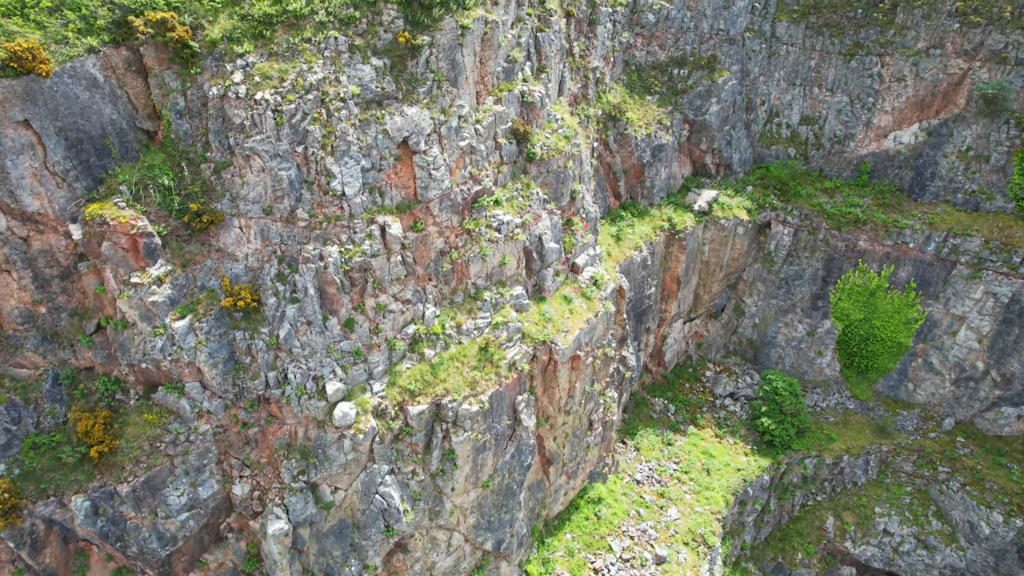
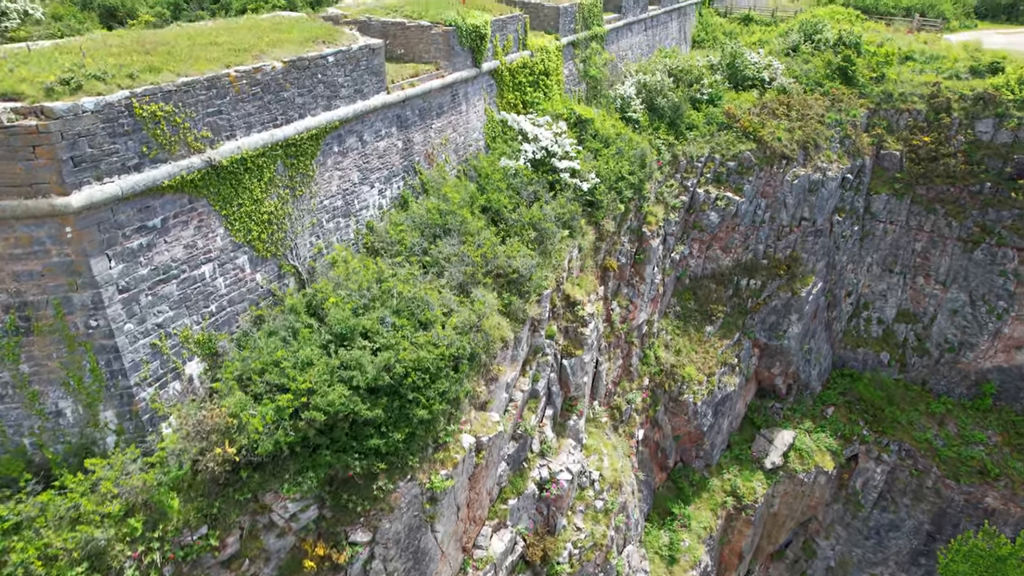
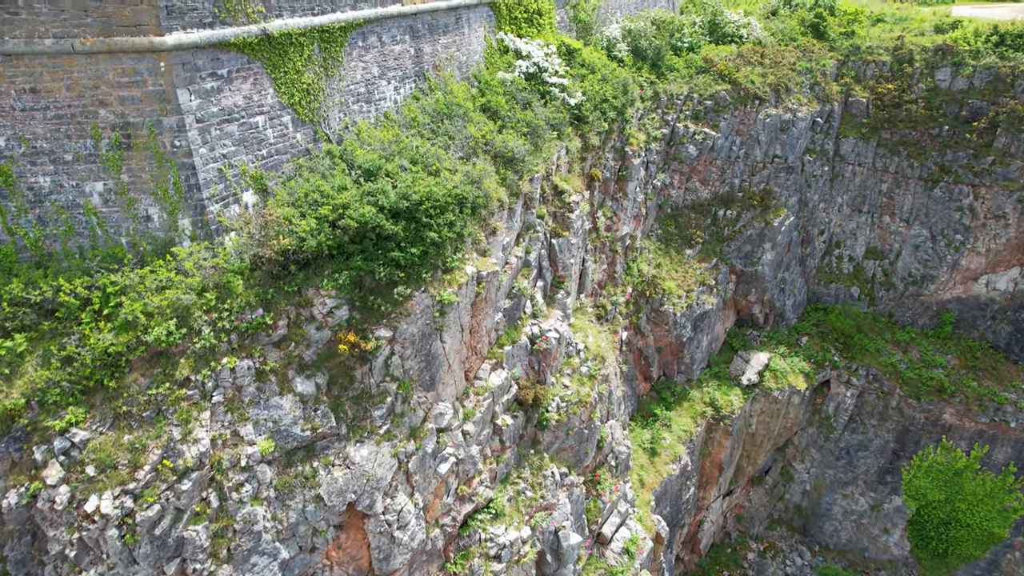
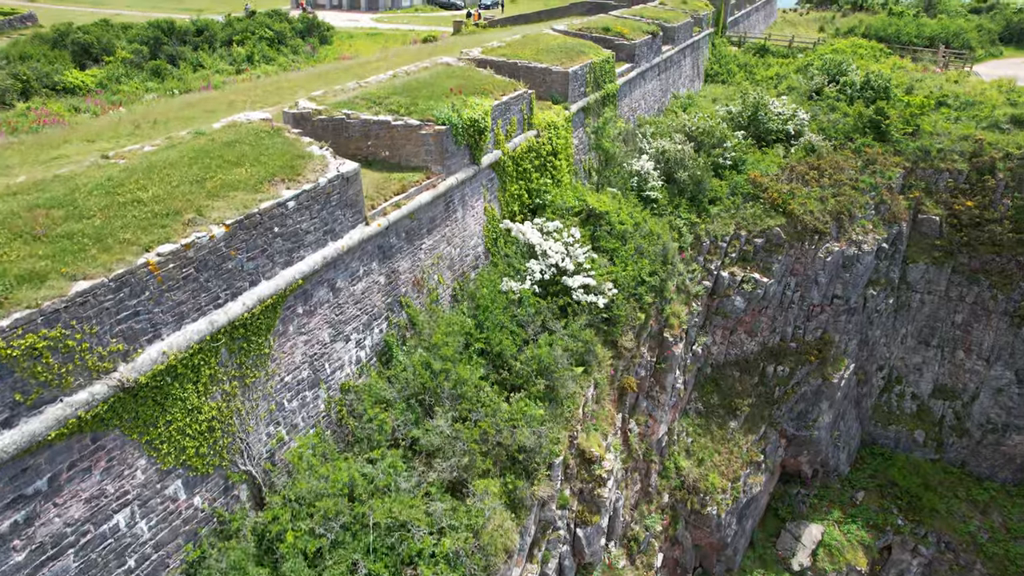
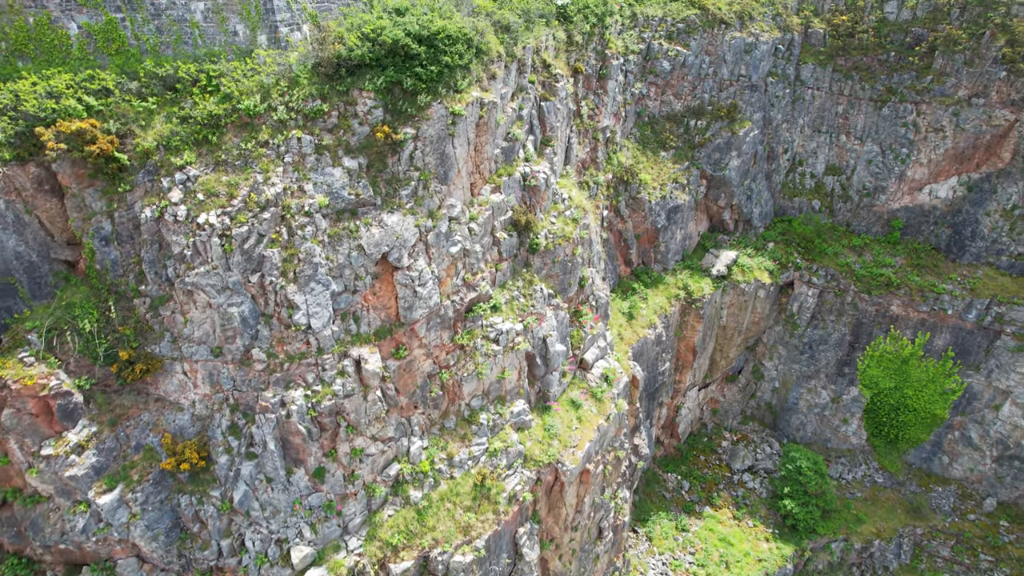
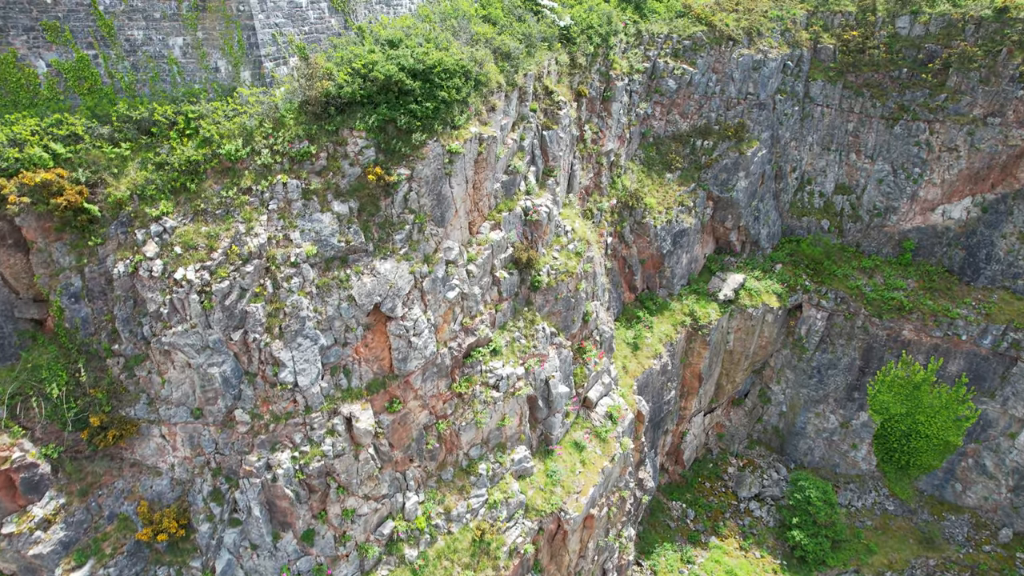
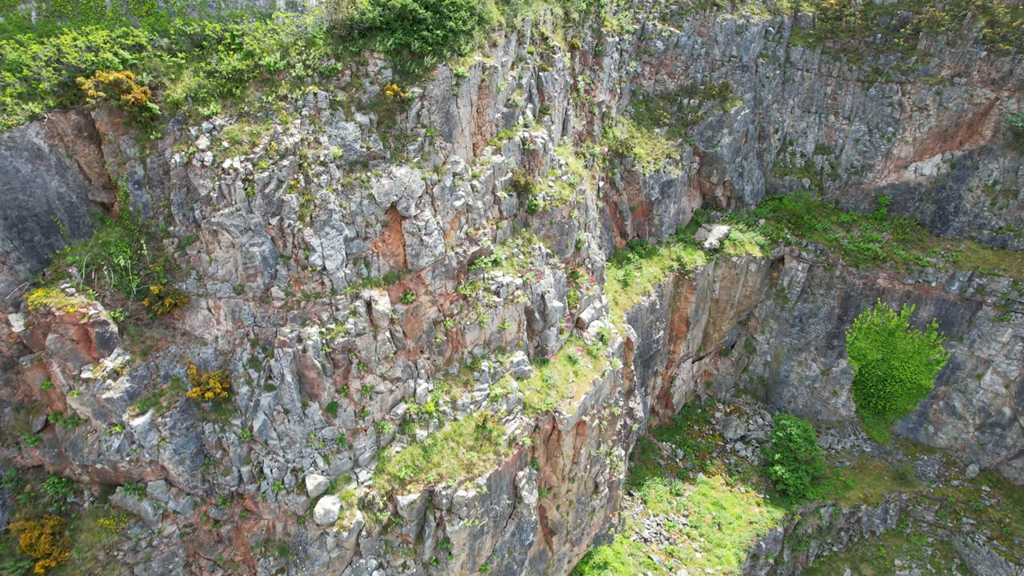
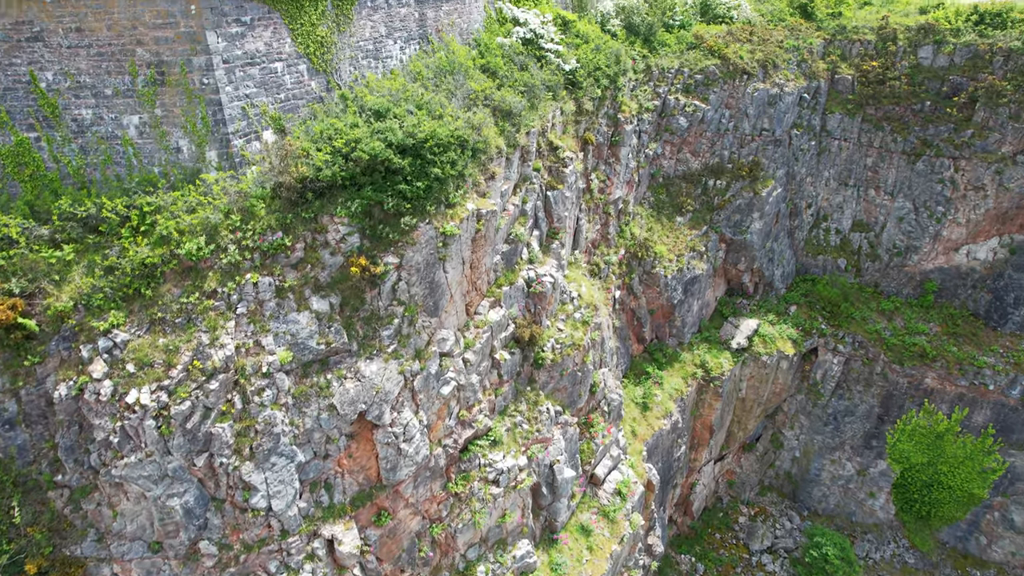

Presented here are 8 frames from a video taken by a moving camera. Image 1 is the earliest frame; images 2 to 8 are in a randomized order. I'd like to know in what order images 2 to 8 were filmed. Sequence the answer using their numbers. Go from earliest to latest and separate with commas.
7, 5, 6, 8, 3, 2, 4
